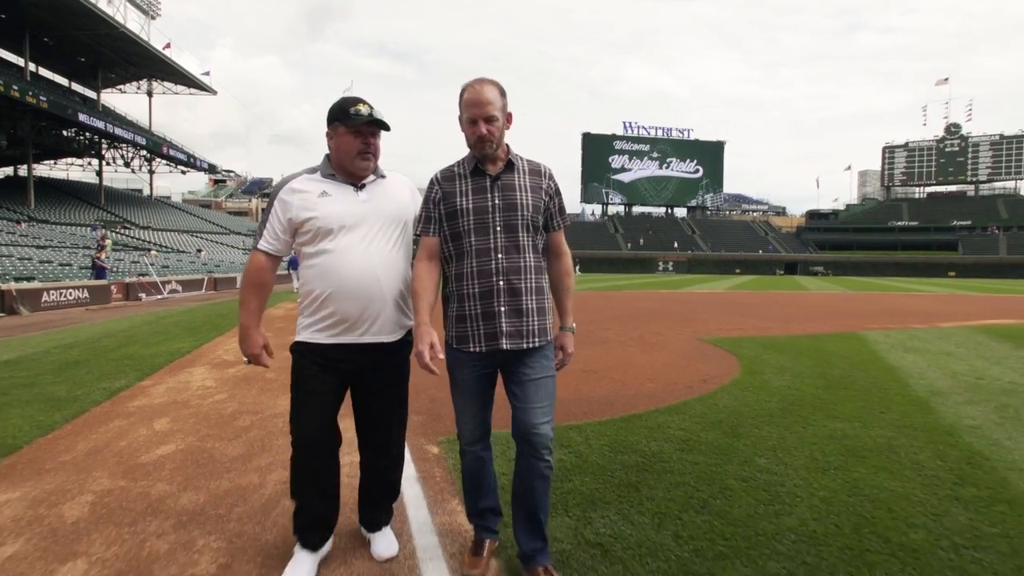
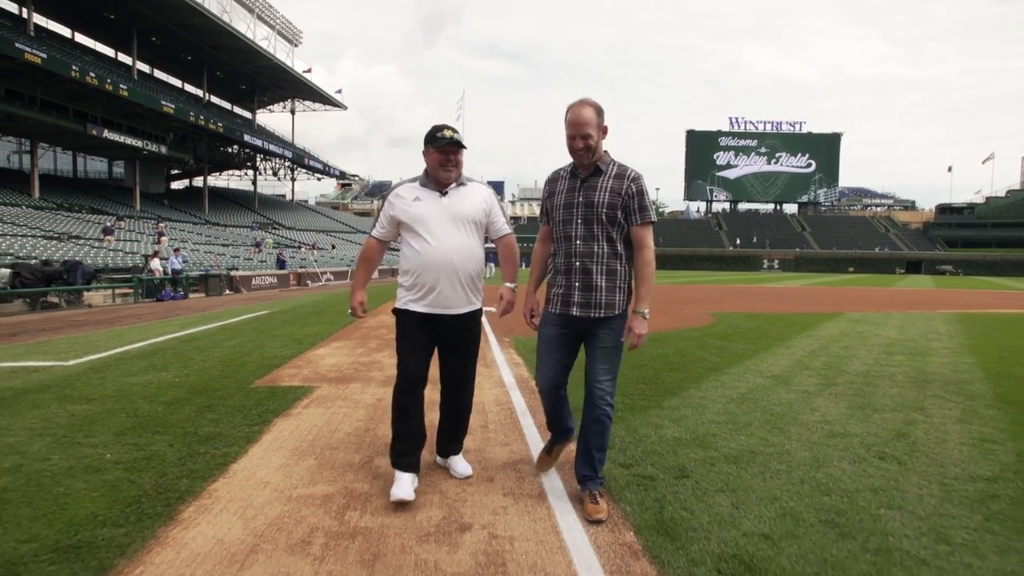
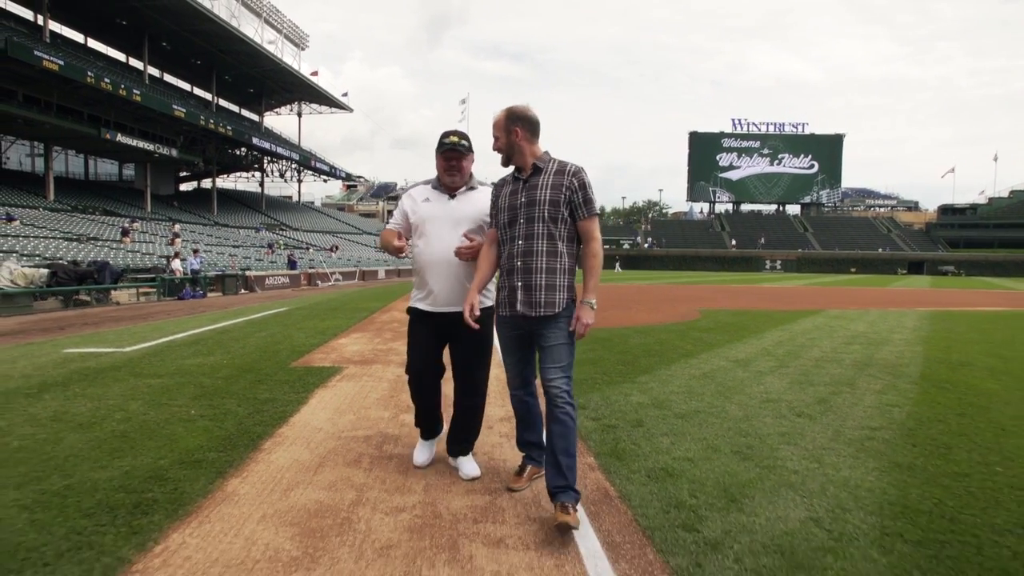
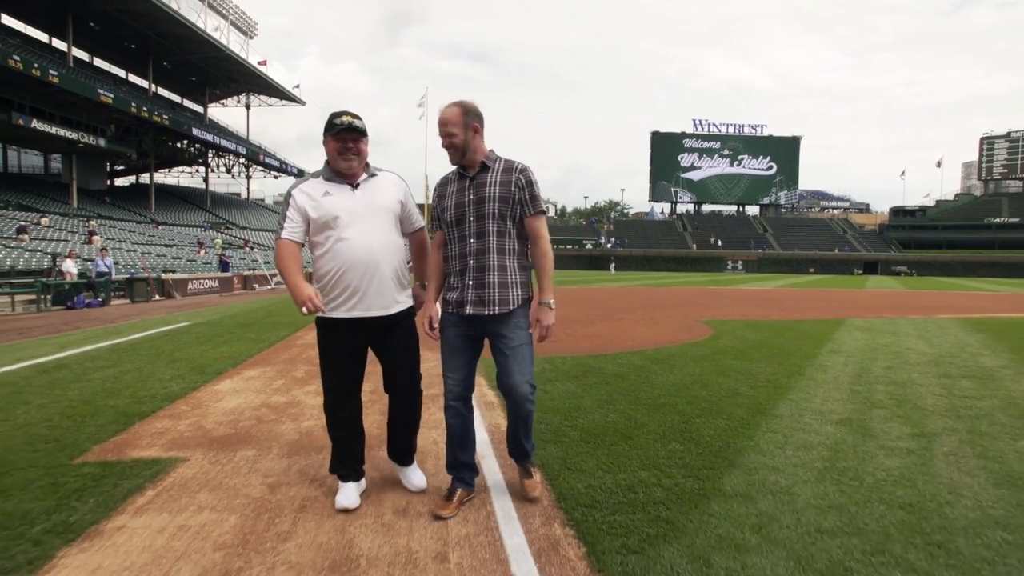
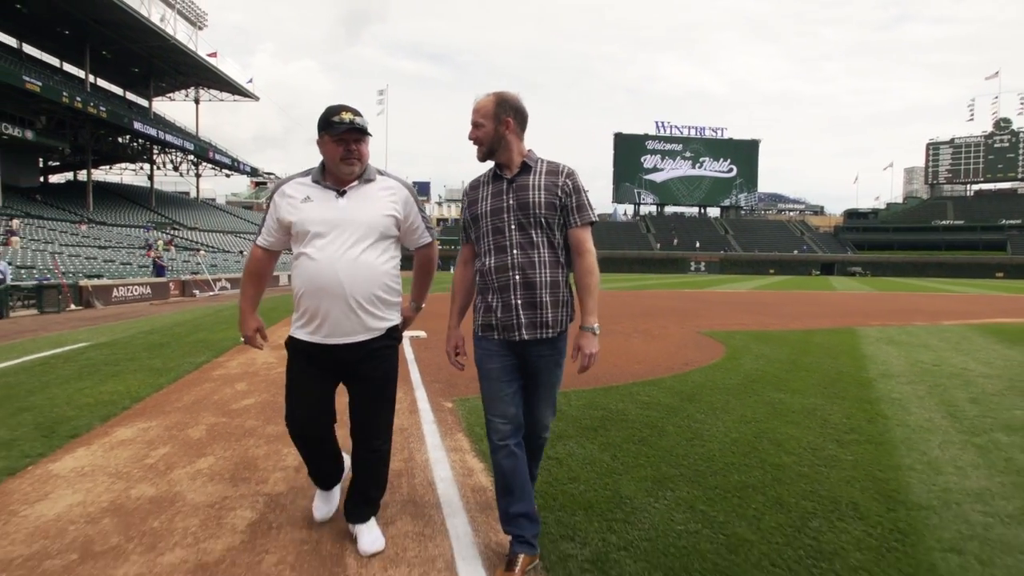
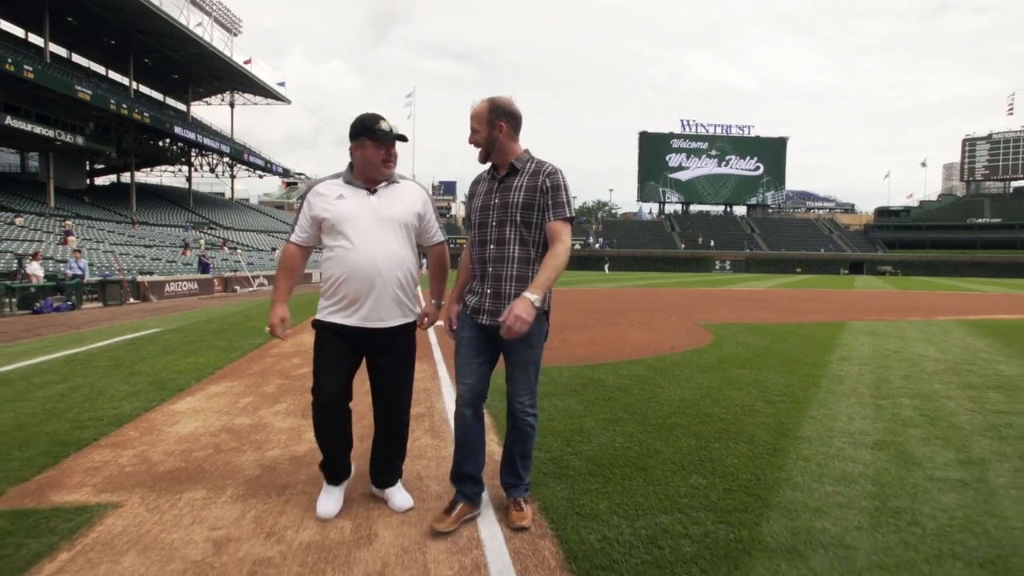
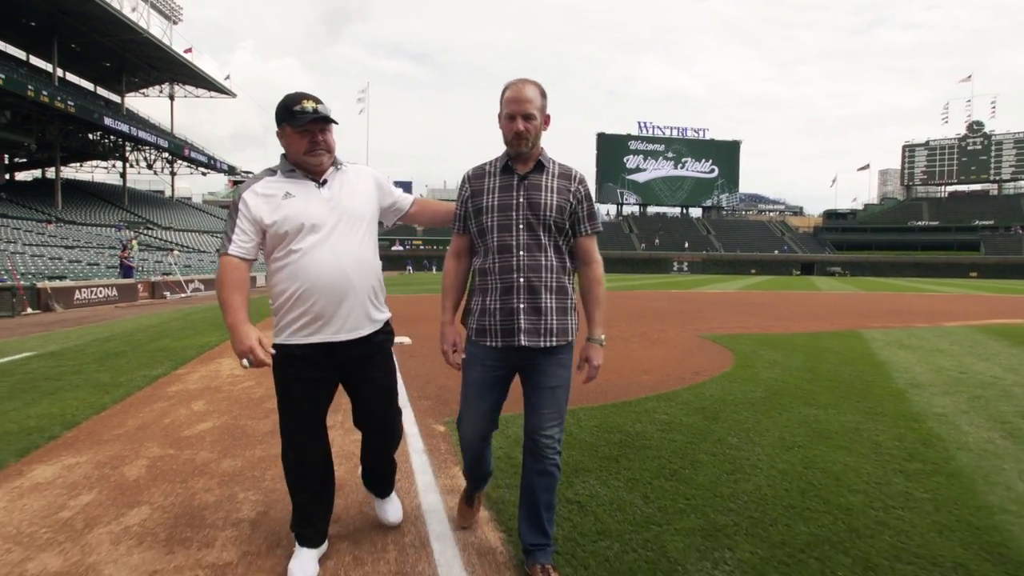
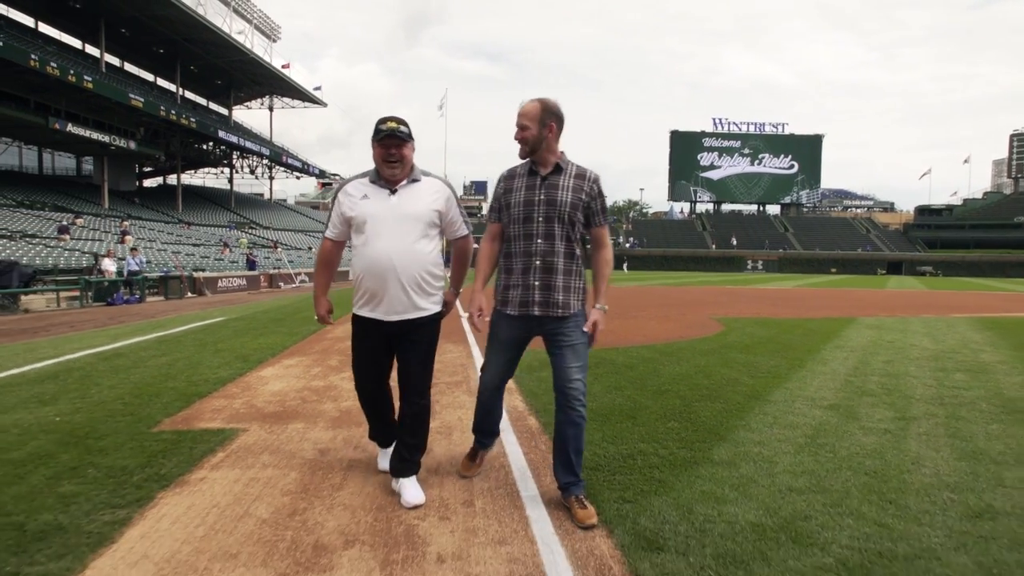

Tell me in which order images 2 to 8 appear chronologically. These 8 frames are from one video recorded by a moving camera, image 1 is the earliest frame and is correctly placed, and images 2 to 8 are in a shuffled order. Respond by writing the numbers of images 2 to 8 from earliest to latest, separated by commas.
7, 5, 6, 4, 8, 2, 3
